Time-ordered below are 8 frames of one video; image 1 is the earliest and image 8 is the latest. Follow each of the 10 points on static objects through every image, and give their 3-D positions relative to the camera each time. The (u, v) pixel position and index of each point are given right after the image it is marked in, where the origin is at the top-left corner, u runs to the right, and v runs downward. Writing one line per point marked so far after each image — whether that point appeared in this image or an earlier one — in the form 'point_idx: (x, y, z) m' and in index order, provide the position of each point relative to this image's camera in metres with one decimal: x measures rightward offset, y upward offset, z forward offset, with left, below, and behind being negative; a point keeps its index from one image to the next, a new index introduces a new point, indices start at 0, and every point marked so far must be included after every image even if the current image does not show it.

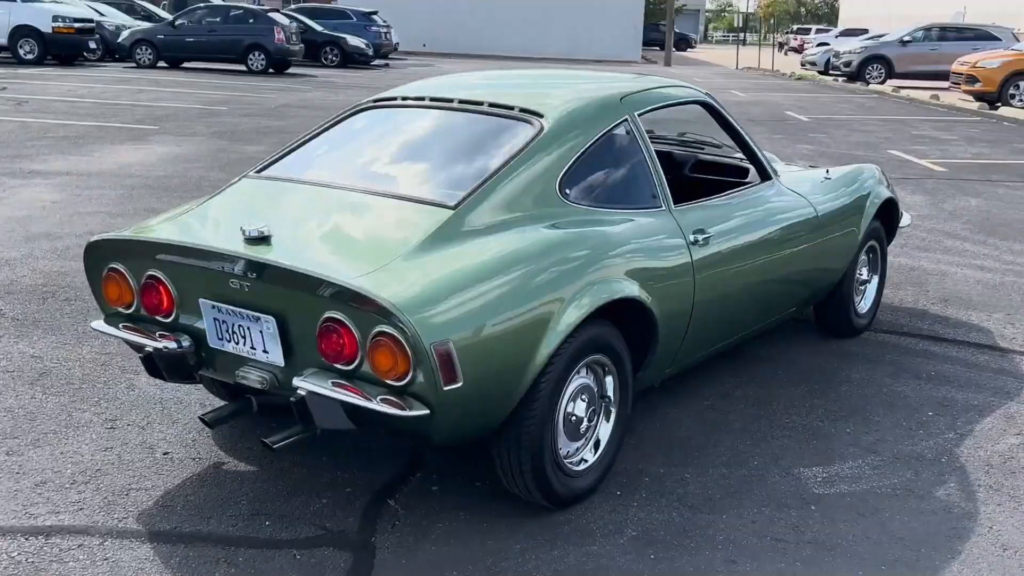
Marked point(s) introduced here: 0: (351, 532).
0: (-0.5, -0.8, +3.4) m
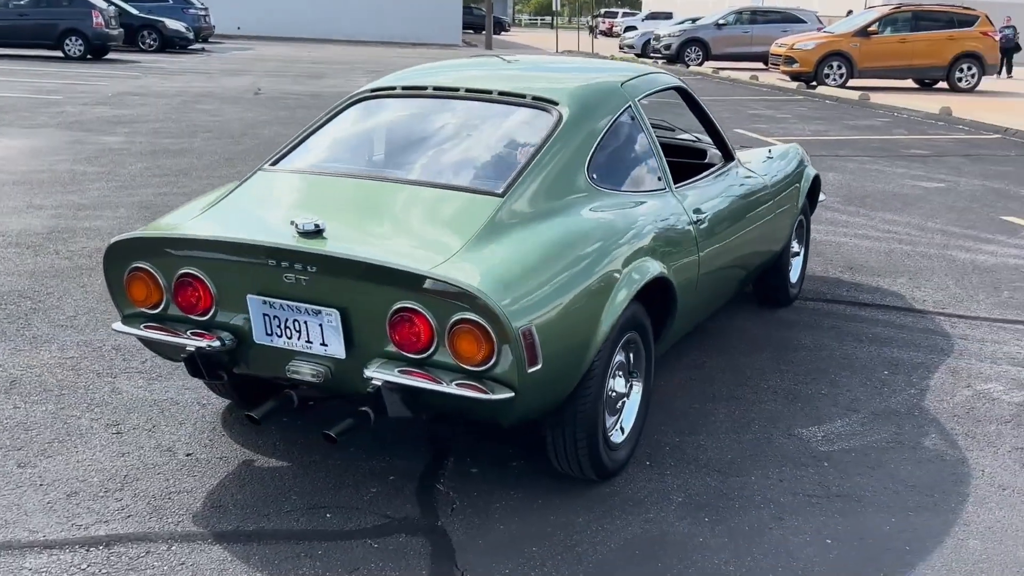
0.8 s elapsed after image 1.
0: (-0.3, -0.7, +3.5) m
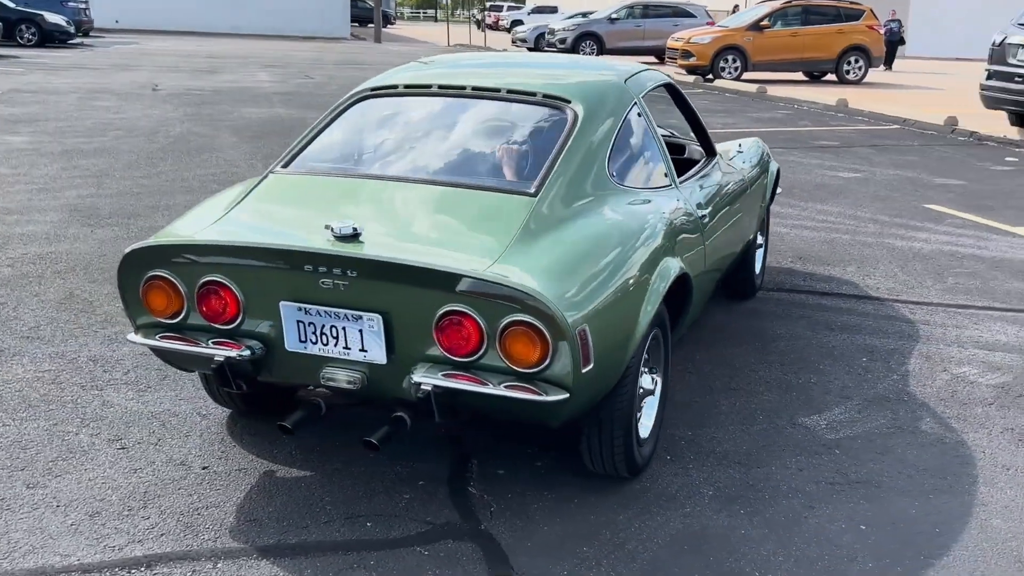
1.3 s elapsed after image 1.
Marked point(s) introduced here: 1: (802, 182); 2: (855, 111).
0: (-0.2, -0.7, +3.4) m
1: (+2.9, +1.1, +11.0) m
2: (+5.8, +3.0, +18.7) m
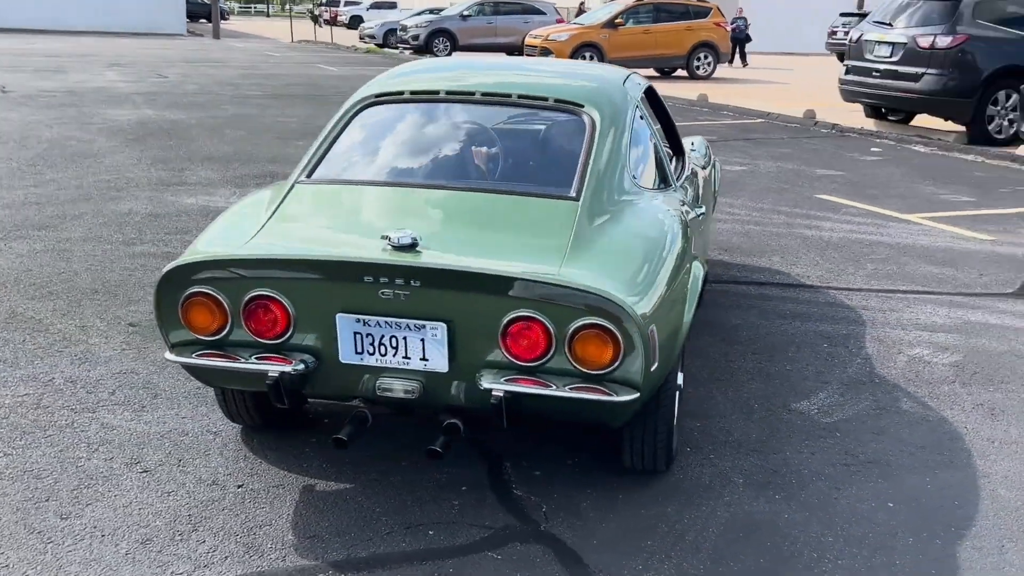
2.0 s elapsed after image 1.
0: (0.0, -0.7, +3.5) m
1: (+1.9, +1.2, +11.4) m
2: (+3.6, +3.3, +19.5) m
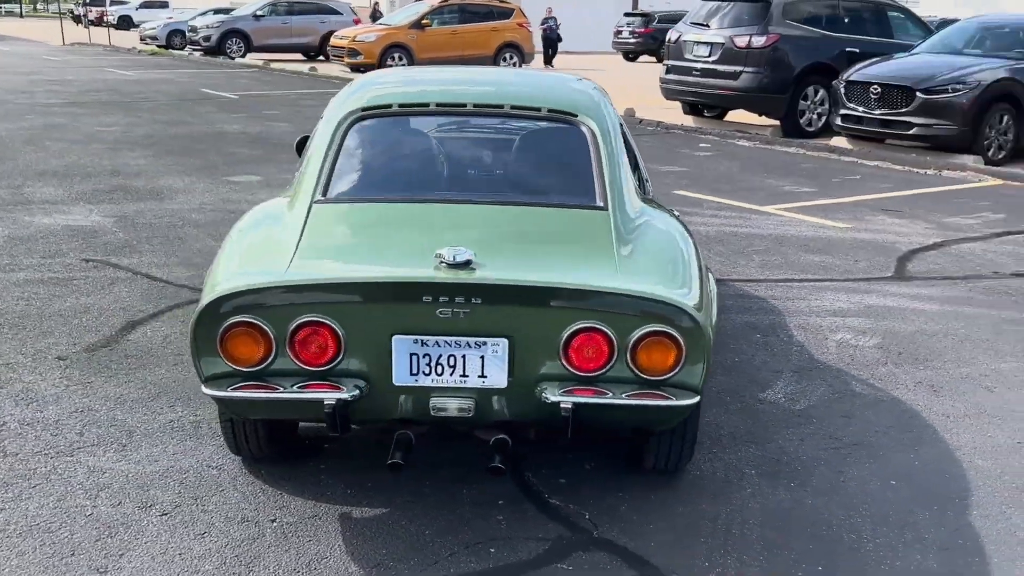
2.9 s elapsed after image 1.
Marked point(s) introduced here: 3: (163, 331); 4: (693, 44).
0: (+0.2, -0.8, +3.5) m
1: (+0.4, +1.2, +11.6) m
2: (+0.4, +3.3, +19.9) m
3: (-1.8, -0.2, +5.5) m
4: (+2.6, +3.5, +15.8) m
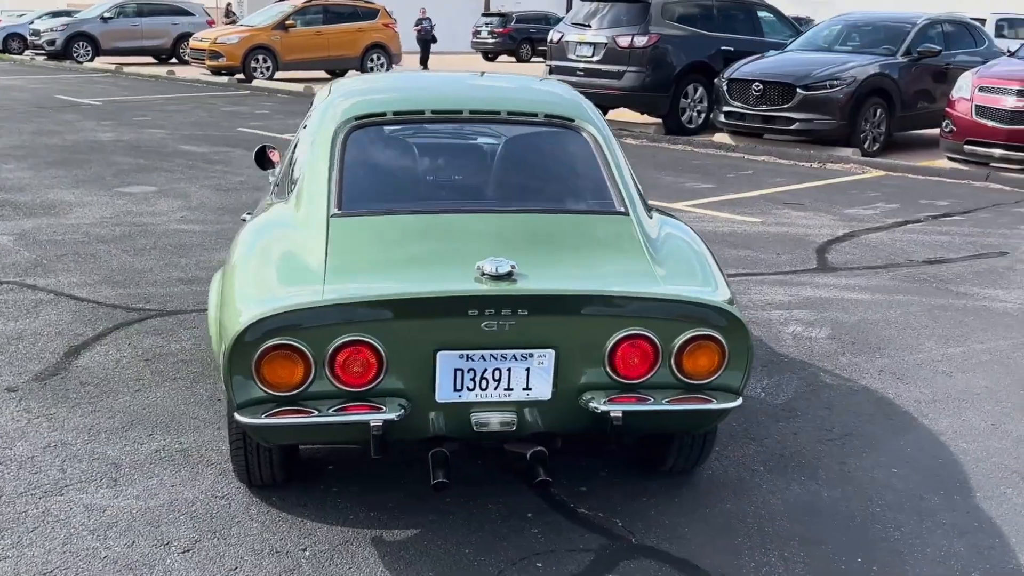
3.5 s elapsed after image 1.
0: (+0.3, -0.8, +3.5) m
1: (-0.6, +1.1, +11.5) m
2: (-1.7, +3.3, +19.7) m
3: (-1.9, -0.3, +5.2) m
4: (+0.9, +3.5, +16.0) m
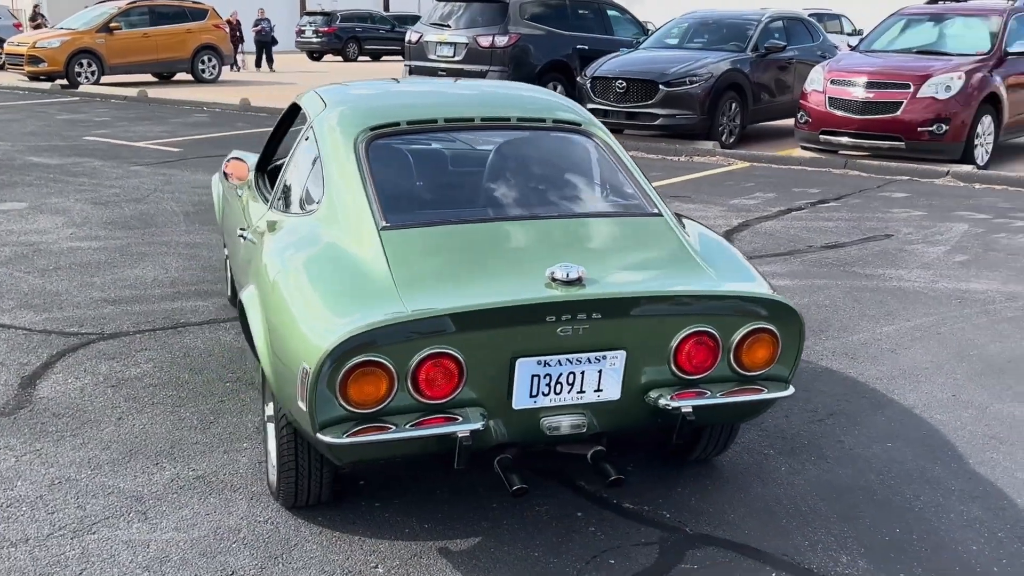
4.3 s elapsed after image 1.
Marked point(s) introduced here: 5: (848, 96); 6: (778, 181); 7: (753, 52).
0: (+0.5, -0.8, +3.6) m
1: (-1.8, +1.1, +11.4) m
2: (-4.4, +3.1, +19.3) m
3: (-2.0, -0.4, +5.0) m
4: (-1.1, +3.5, +16.0) m
5: (+3.9, +2.2, +12.7) m
6: (+2.8, +1.1, +11.4) m
7: (+3.3, +3.2, +15.0) m
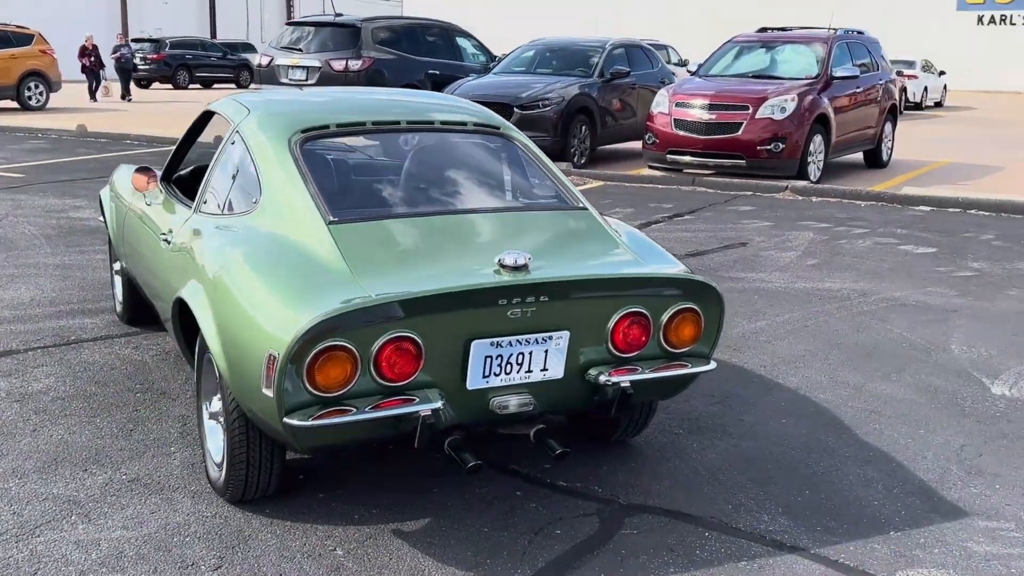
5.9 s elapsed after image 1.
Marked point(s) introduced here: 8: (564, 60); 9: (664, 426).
0: (+0.3, -0.8, +3.8) m
1: (-3.2, +0.8, +11.2) m
2: (-6.9, +2.6, +18.7) m
3: (-2.4, -0.5, +4.8) m
4: (-3.3, +3.2, +15.9) m
5: (+2.2, +2.1, +13.4) m
6: (+1.3, +1.0, +12.0) m
7: (+1.2, +3.0, +15.6) m
8: (+0.8, +3.3, +16.0) m
9: (+0.6, -0.6, +4.6) m
